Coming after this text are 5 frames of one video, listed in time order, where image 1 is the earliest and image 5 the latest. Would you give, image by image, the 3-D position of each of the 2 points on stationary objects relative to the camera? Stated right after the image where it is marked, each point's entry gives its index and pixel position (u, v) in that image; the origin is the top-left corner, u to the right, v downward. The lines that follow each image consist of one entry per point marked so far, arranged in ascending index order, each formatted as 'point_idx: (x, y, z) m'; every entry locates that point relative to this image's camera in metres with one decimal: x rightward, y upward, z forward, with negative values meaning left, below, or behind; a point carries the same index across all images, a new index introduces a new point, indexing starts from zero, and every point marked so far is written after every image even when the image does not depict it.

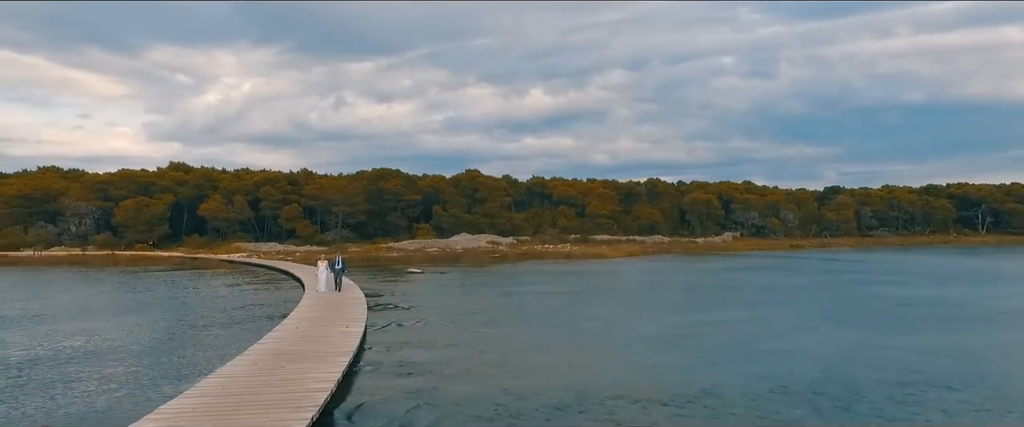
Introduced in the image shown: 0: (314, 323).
0: (-5.0, -2.8, +15.3) m
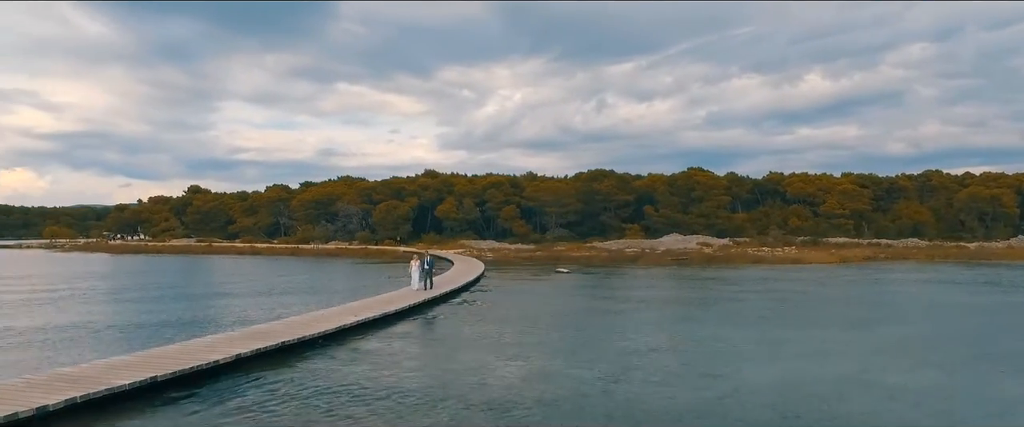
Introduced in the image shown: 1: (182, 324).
0: (-5.0, -2.9, +18.1) m
1: (-10.0, -3.3, +18.5) m
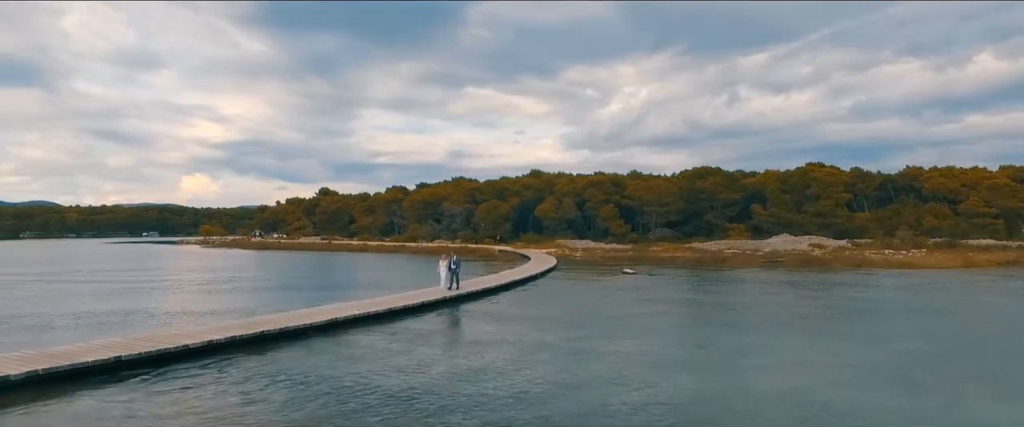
0: (-4.9, -2.9, +19.3) m
1: (-9.7, -3.3, +20.6) m
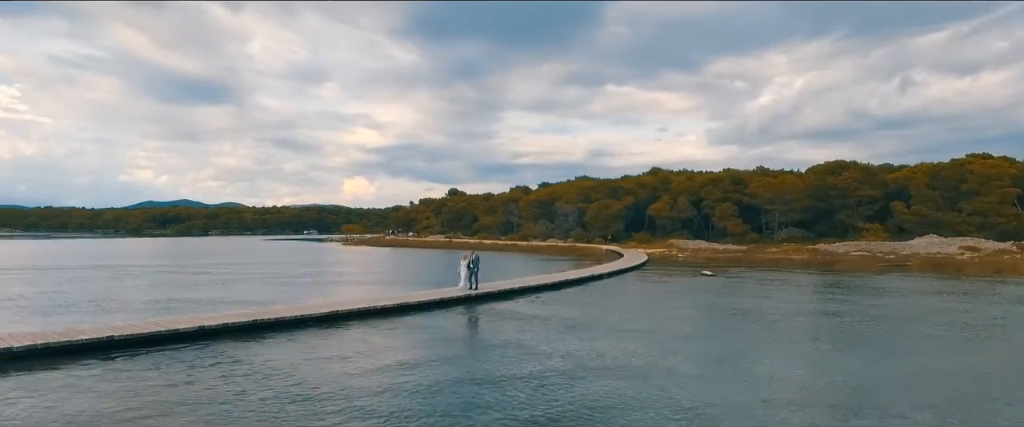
0: (-4.6, -2.8, +20.3) m
1: (-8.9, -3.3, +22.7) m
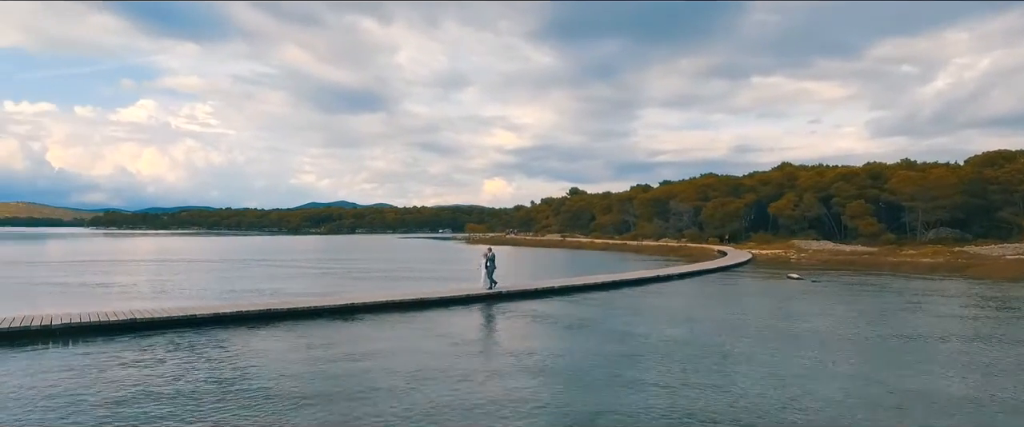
0: (-3.8, -2.8, +21.0) m
1: (-7.6, -3.2, +24.3) m
